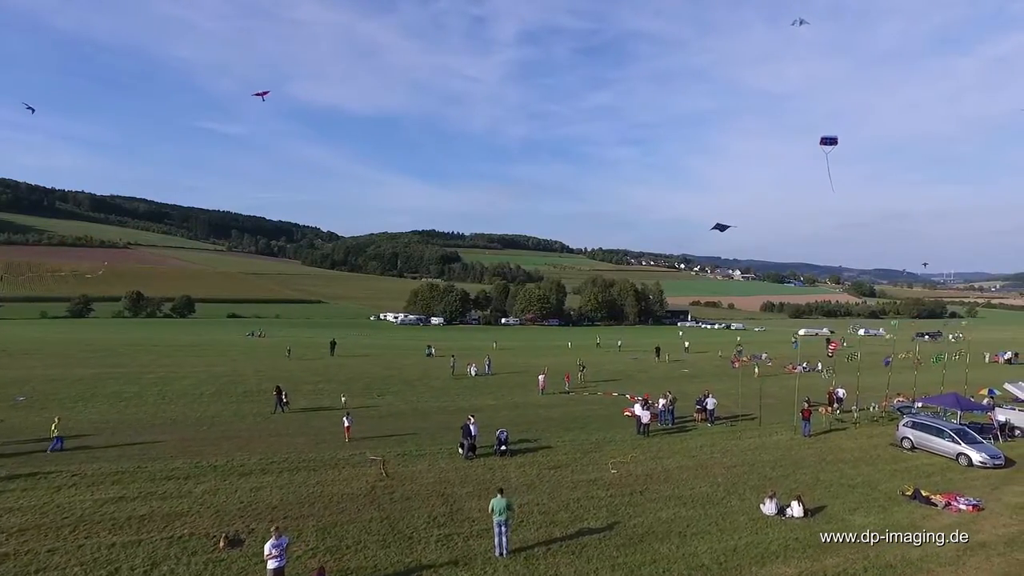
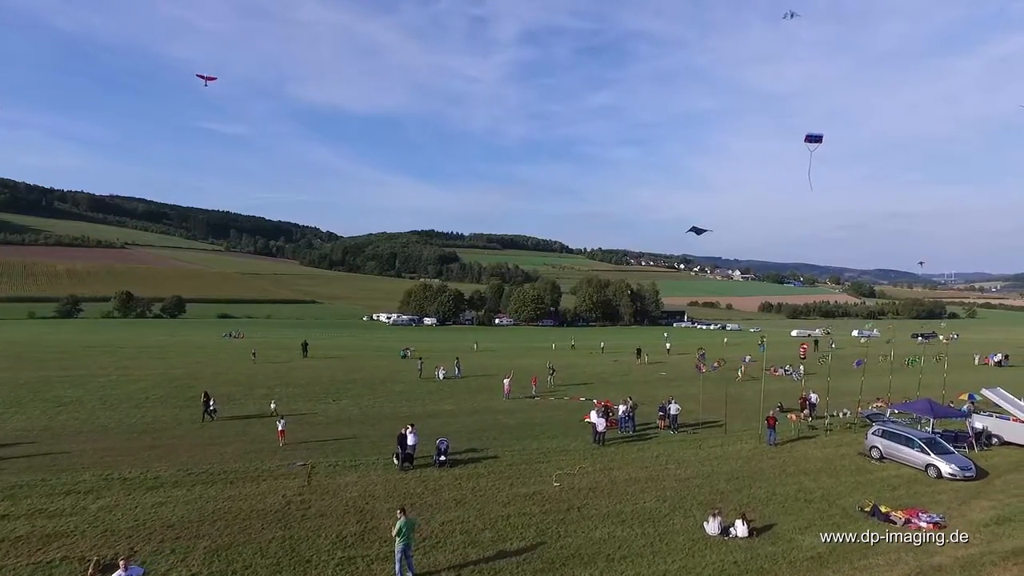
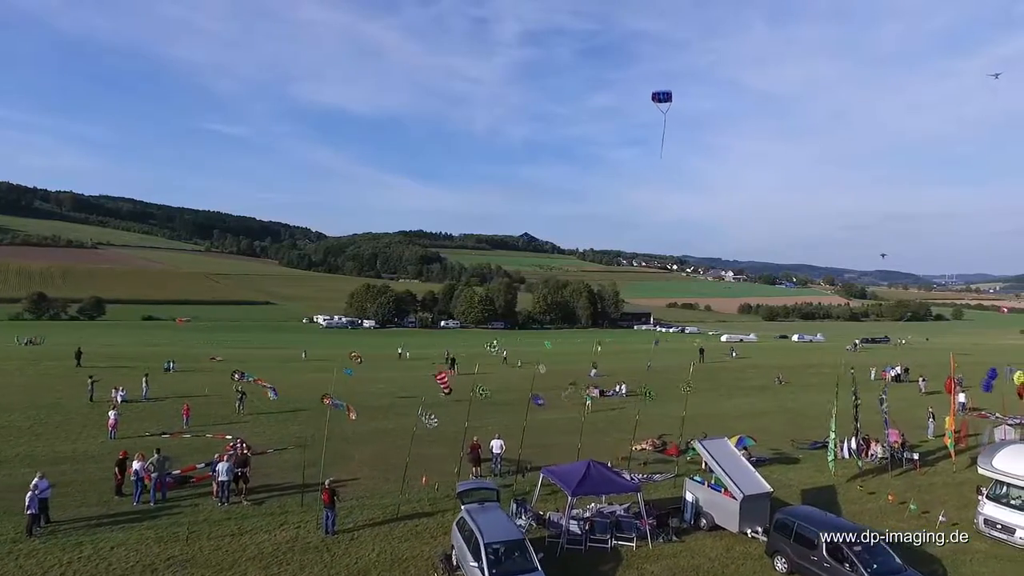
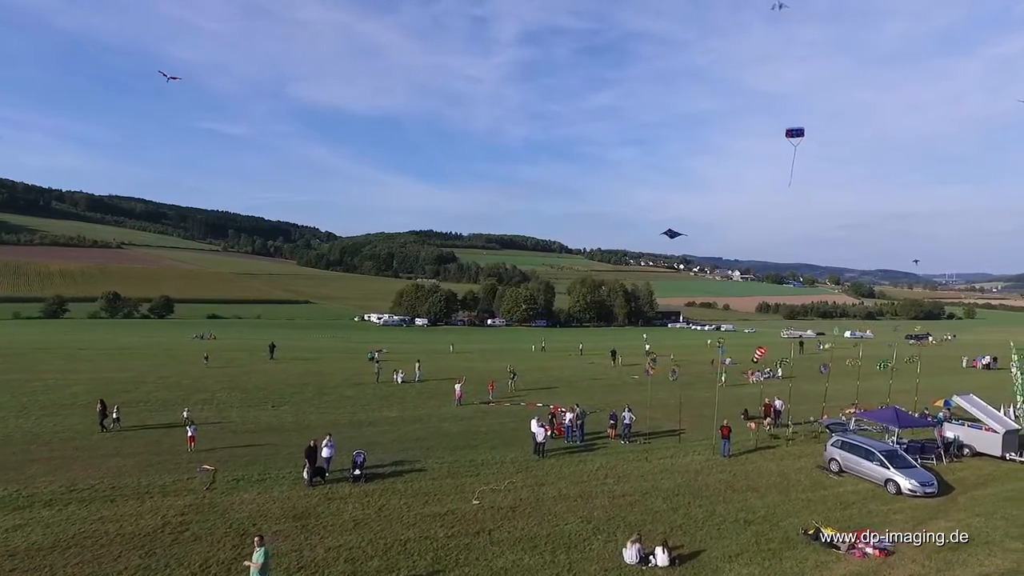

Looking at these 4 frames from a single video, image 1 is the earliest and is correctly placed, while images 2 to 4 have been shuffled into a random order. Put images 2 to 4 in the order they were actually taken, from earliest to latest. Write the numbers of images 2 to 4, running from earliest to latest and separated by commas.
2, 4, 3
